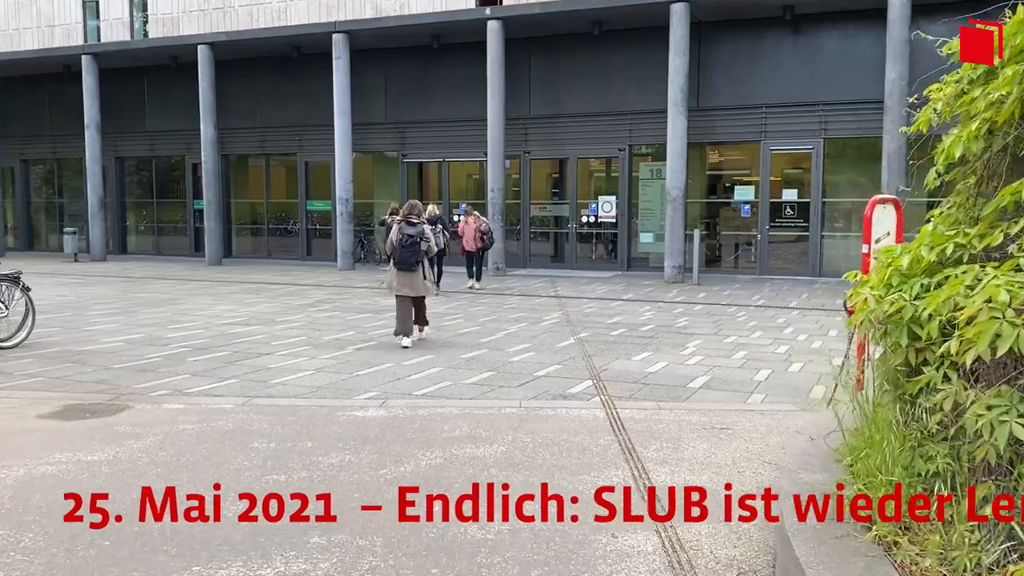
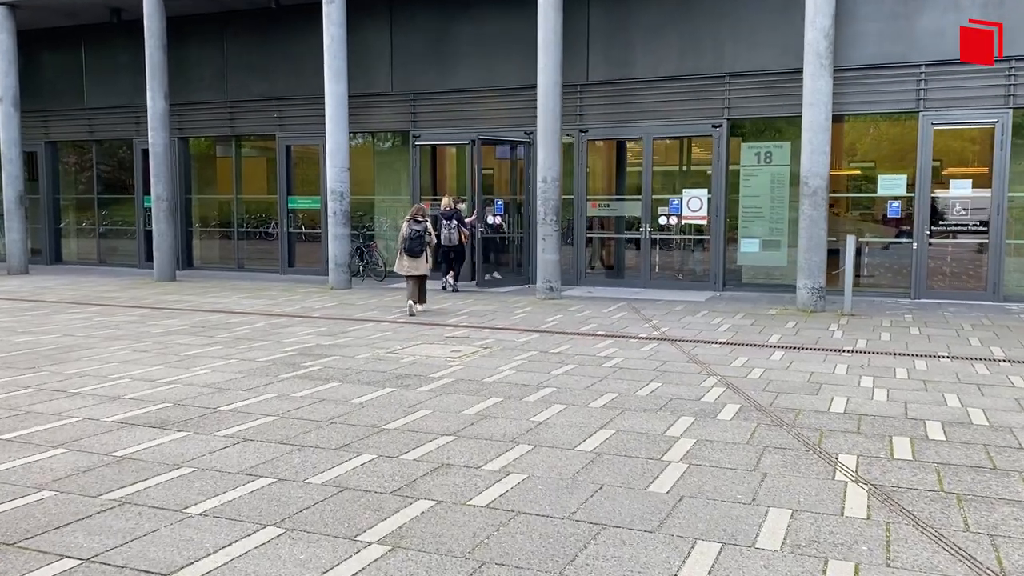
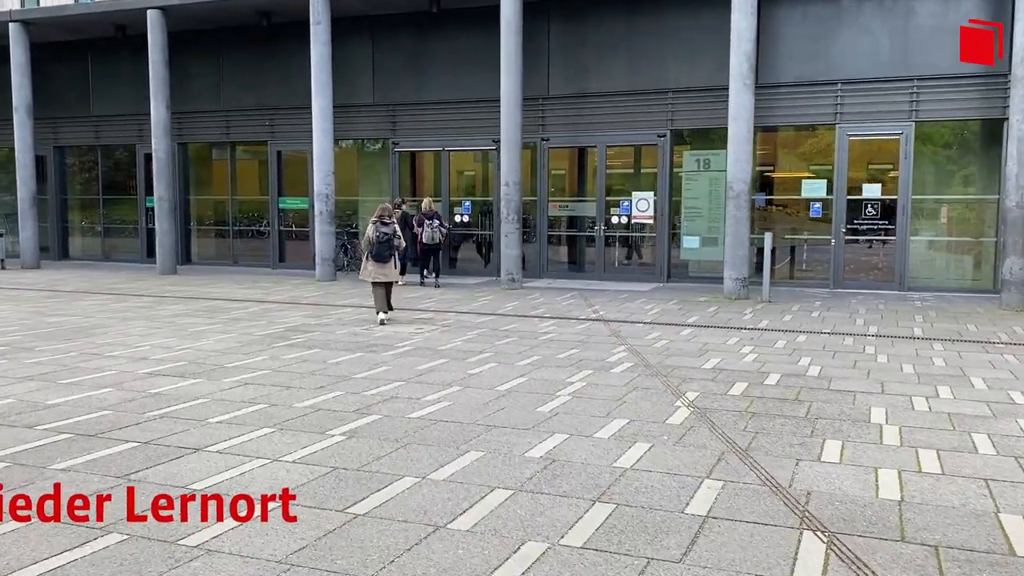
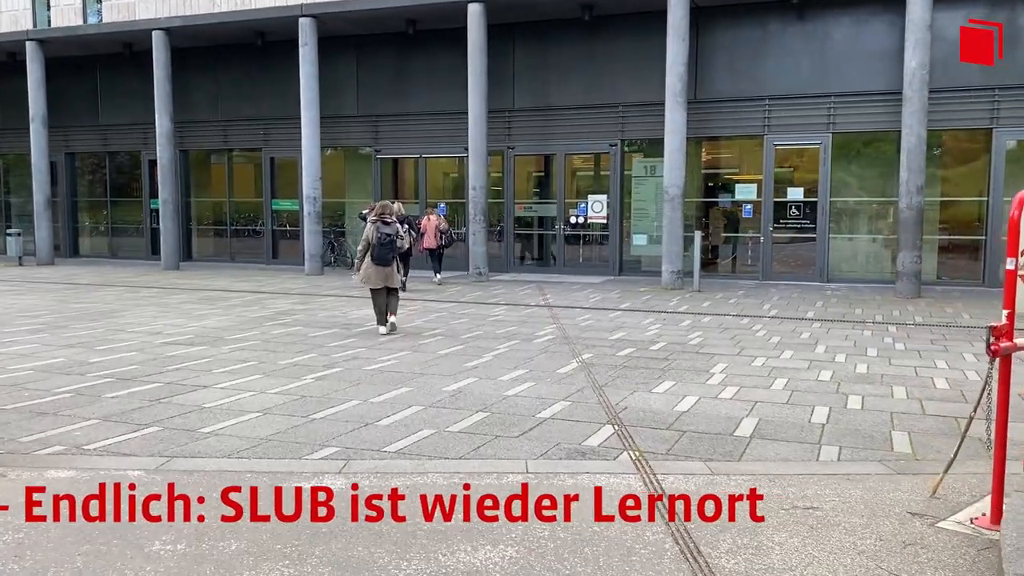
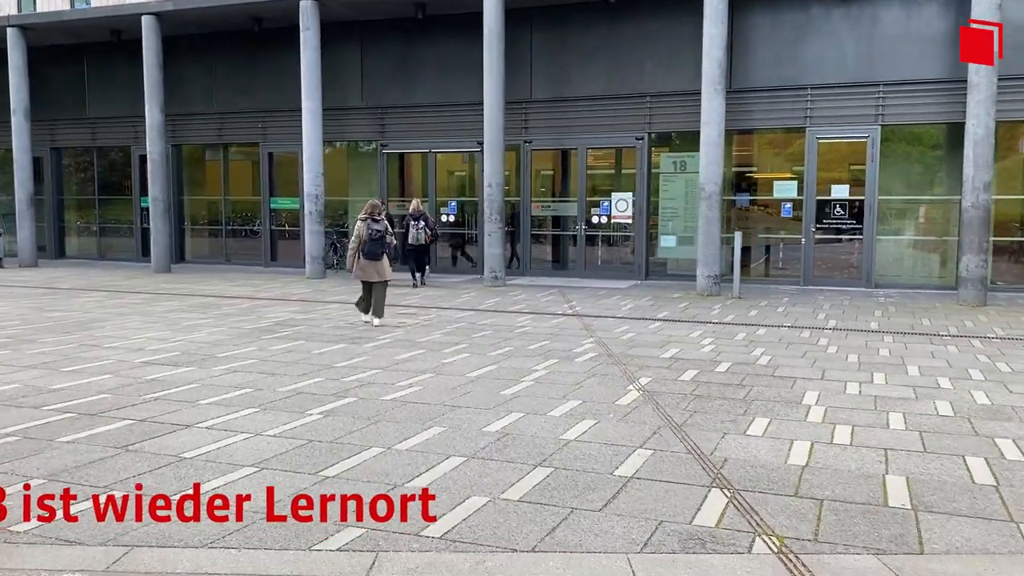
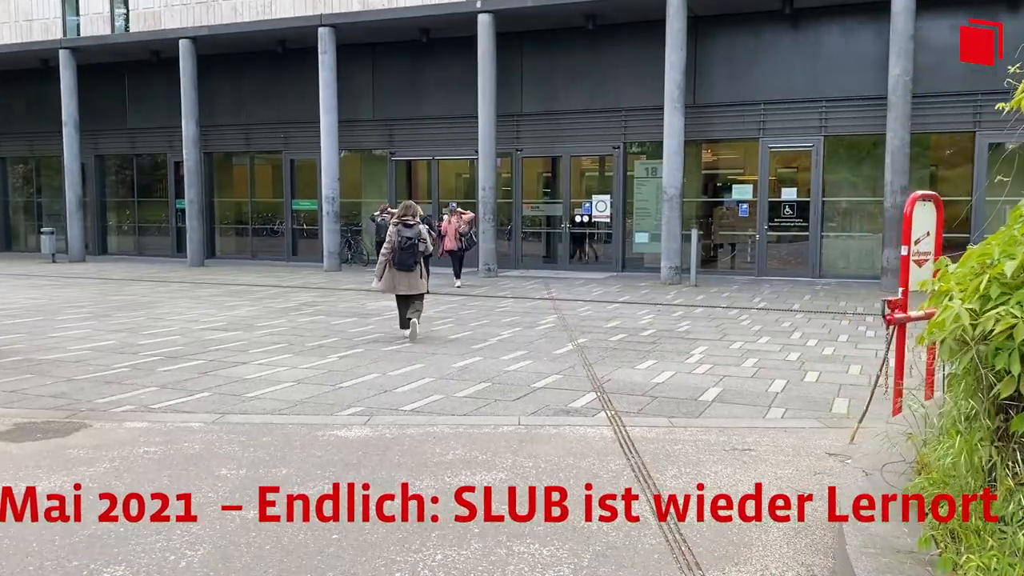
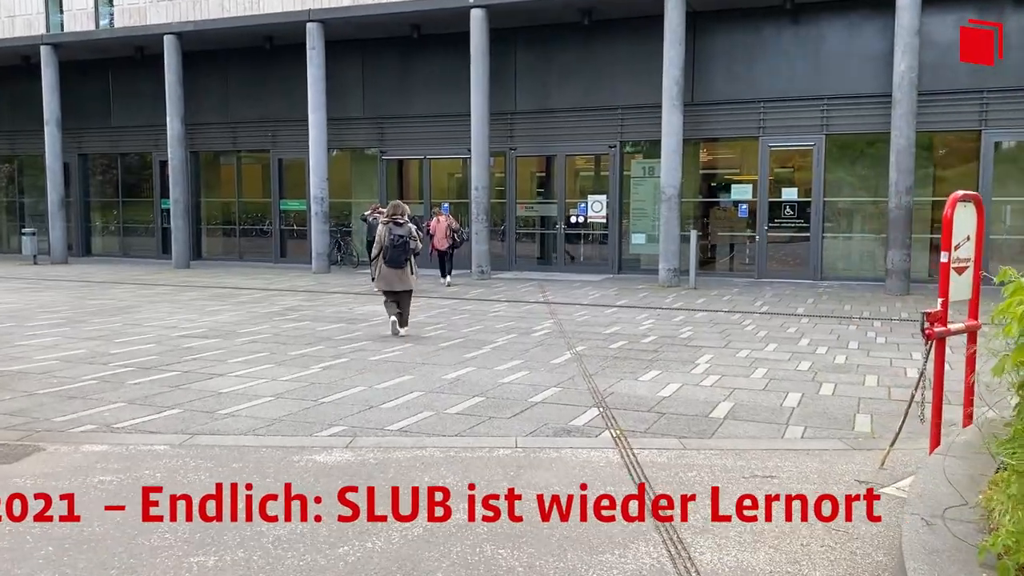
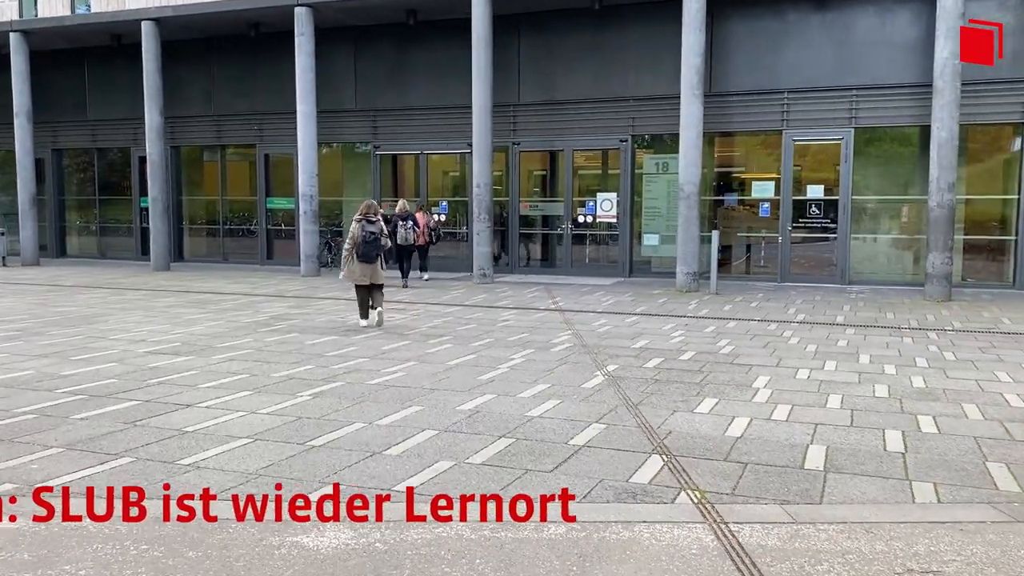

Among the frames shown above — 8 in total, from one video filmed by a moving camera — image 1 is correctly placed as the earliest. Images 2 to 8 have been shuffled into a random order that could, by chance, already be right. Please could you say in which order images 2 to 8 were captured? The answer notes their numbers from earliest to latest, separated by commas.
6, 7, 4, 8, 5, 3, 2
